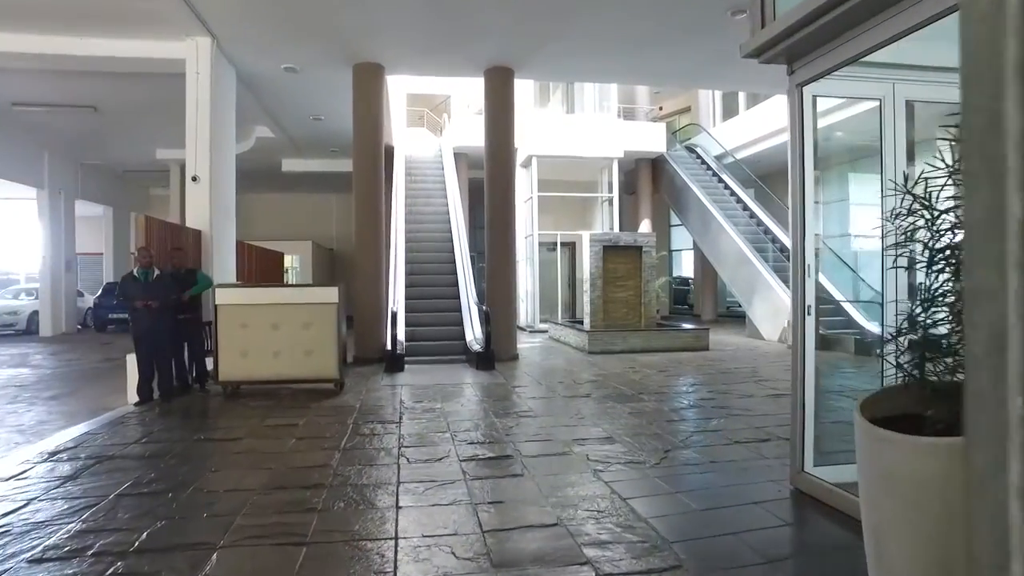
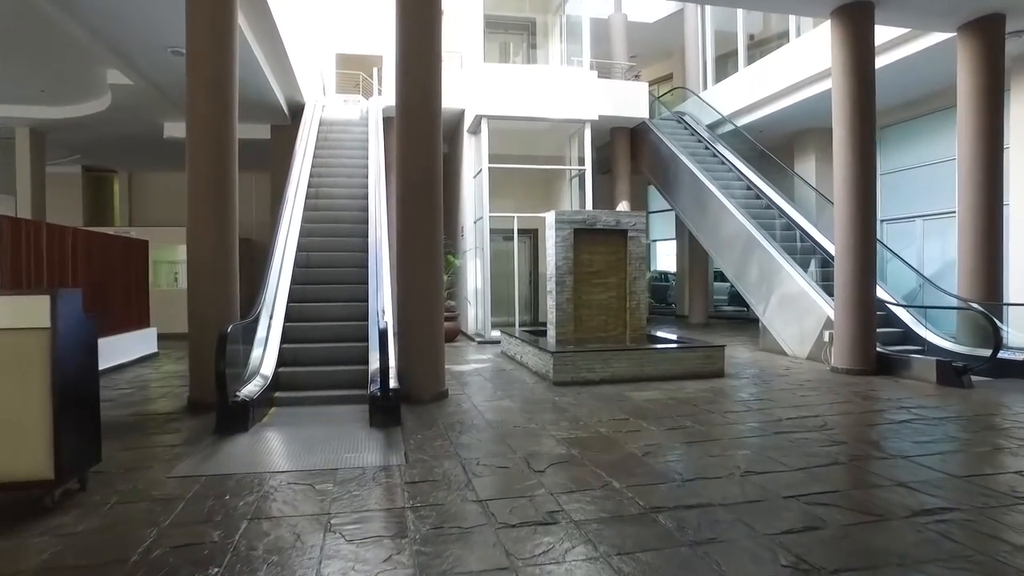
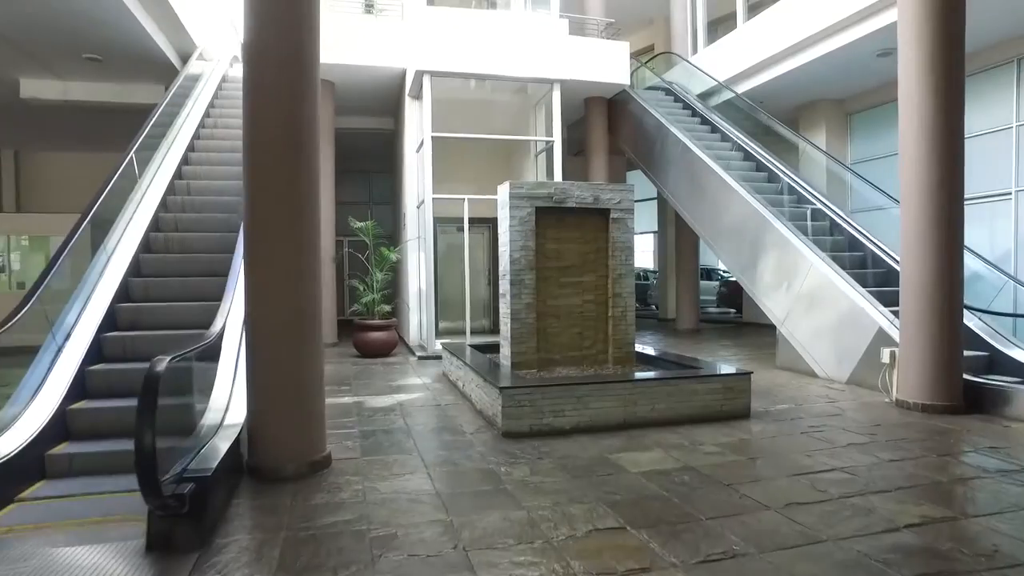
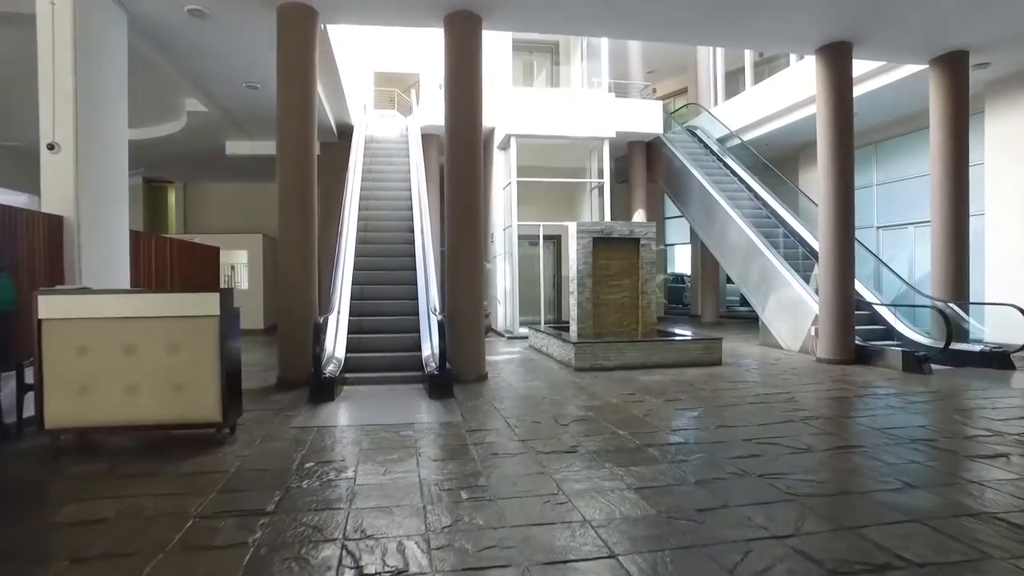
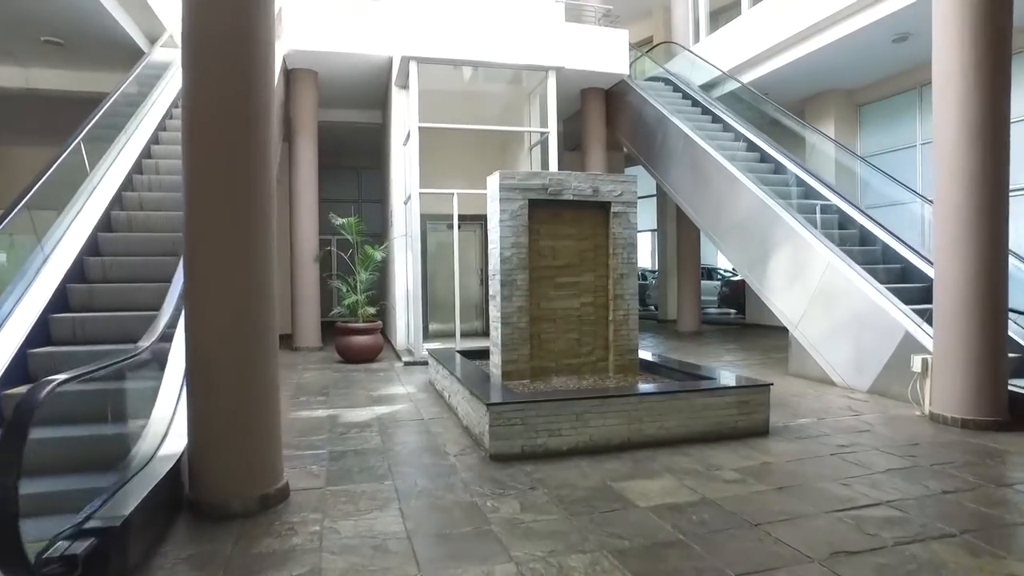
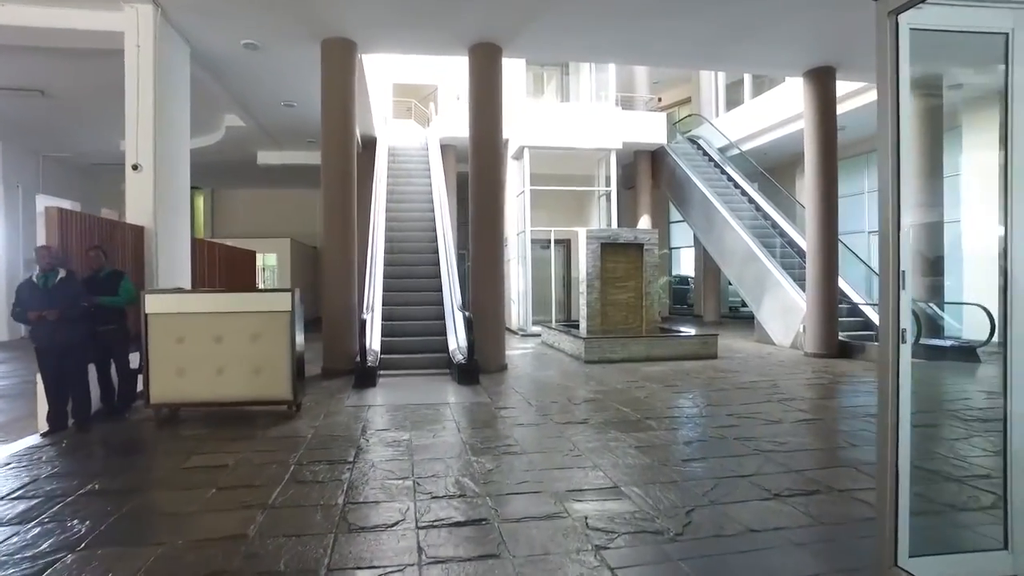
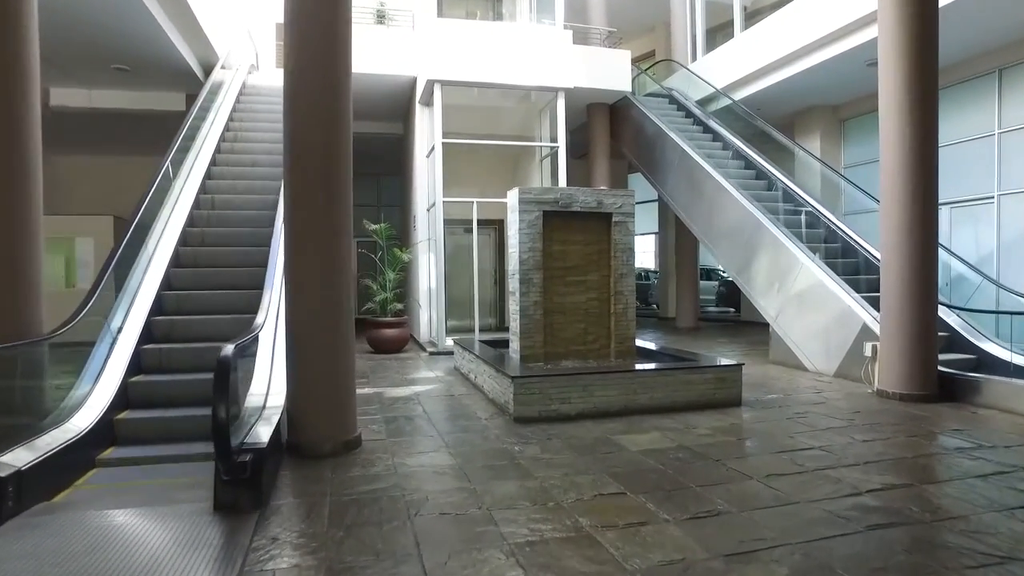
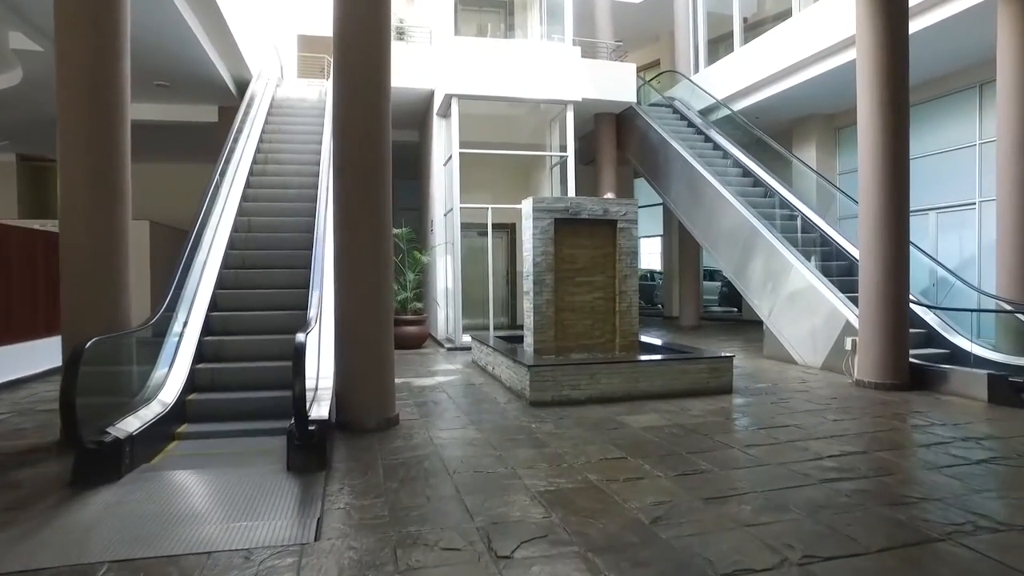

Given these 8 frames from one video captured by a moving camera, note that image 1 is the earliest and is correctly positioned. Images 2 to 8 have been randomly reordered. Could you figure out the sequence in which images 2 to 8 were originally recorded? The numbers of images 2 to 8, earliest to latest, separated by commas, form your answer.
6, 4, 2, 8, 7, 3, 5
